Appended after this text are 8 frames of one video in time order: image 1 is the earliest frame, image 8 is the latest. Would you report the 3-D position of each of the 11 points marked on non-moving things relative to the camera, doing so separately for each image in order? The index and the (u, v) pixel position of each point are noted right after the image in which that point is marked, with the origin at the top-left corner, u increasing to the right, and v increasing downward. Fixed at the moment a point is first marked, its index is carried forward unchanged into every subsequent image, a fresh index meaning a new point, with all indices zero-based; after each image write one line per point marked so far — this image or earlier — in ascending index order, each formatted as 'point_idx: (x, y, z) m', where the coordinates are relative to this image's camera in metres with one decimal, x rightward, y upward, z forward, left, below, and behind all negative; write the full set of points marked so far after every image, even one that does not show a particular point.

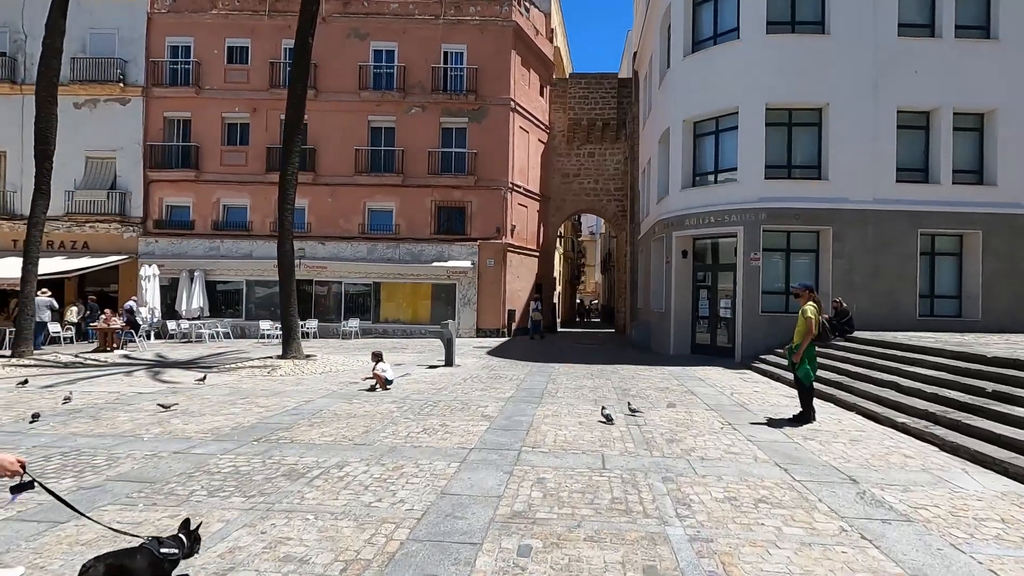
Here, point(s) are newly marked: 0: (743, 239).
0: (+6.7, +1.5, +15.6) m
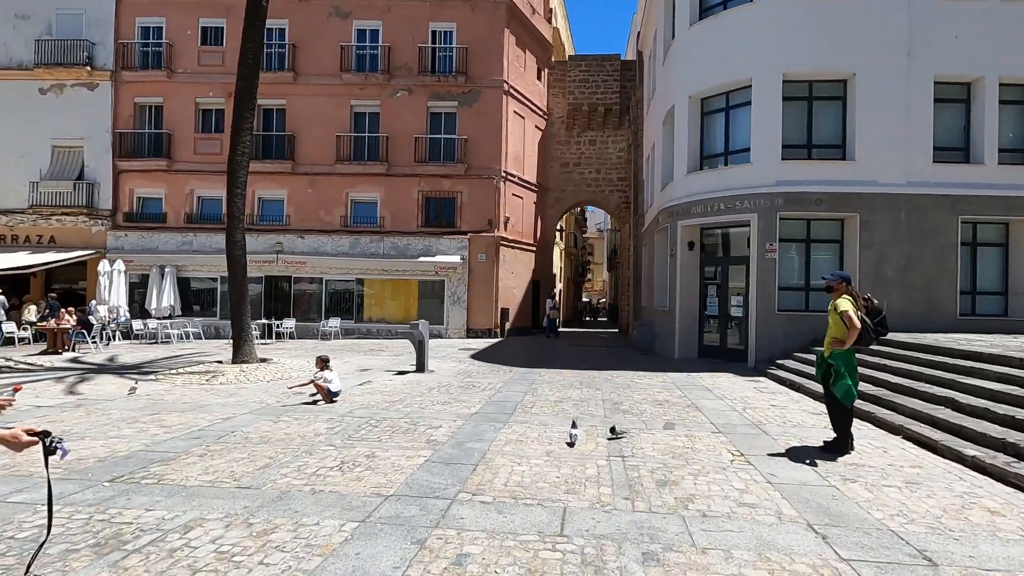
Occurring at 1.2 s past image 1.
0: (+6.3, +1.6, +13.8) m
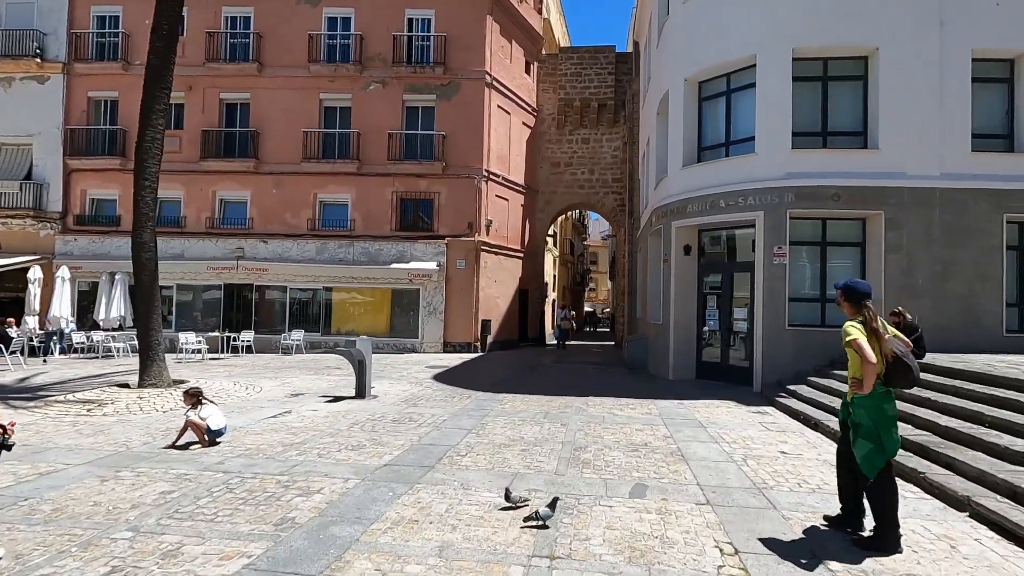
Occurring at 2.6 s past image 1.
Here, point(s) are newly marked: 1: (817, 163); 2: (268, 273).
0: (+5.5, +1.3, +11.8) m
1: (+6.6, +2.7, +11.6) m
2: (-9.0, +0.5, +19.6) m
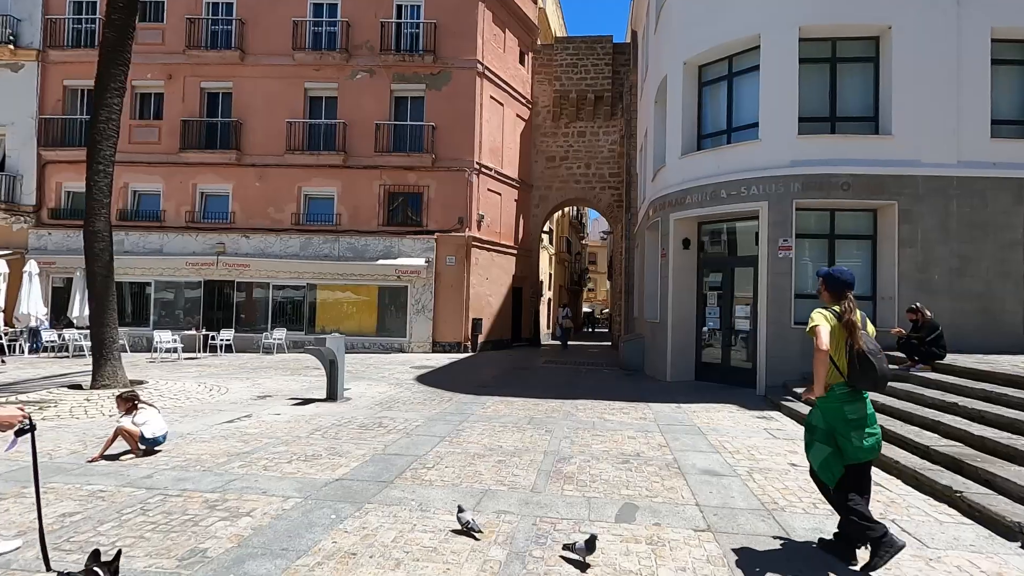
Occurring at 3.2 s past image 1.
0: (+5.2, +1.4, +11.0) m
1: (+6.3, +2.8, +10.8) m
2: (-9.2, +0.7, +18.8) m
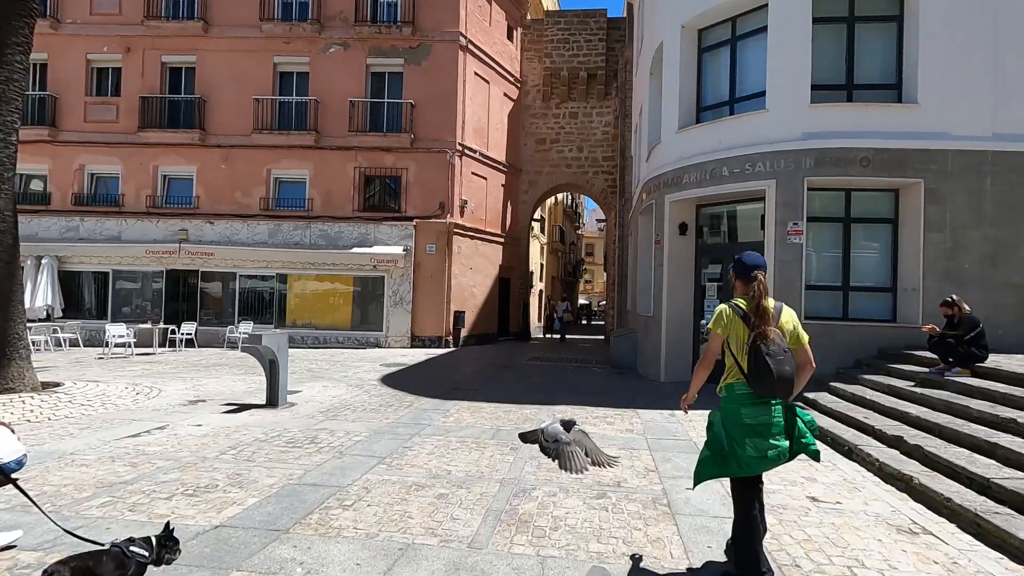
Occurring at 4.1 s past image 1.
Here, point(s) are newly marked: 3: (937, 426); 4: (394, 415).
0: (+4.7, +1.6, +9.7) m
1: (+5.9, +3.0, +9.5) m
2: (-9.7, +1.0, +17.5) m
3: (+4.6, -1.5, +5.8) m
4: (-1.7, -1.8, +7.7) m
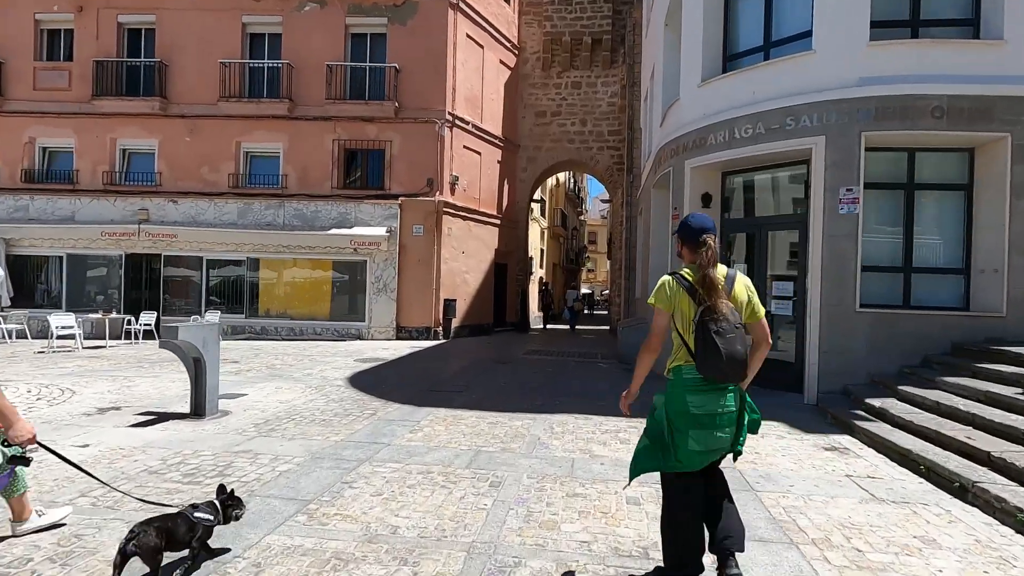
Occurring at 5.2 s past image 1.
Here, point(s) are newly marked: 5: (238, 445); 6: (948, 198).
0: (+4.6, +1.9, +7.9) m
1: (+5.7, +3.3, +7.7) m
2: (-9.9, +1.4, +15.8) m
3: (+4.4, -1.3, +4.1) m
4: (-1.9, -1.6, +6.1) m
5: (-2.8, -1.6, +5.5) m
6: (+6.6, +1.3, +8.1) m
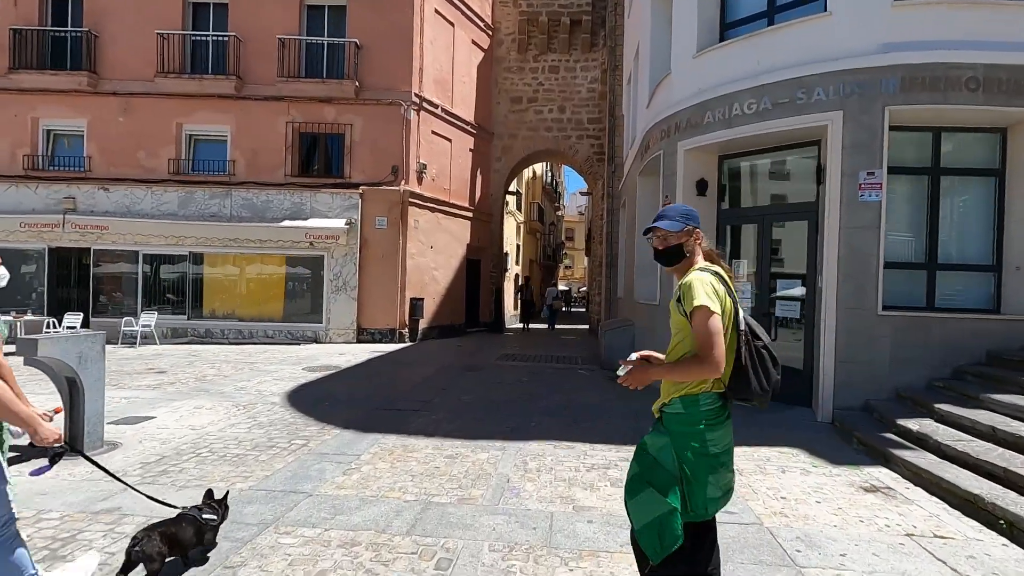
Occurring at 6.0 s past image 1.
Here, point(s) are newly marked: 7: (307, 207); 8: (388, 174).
0: (+4.2, +1.9, +6.8) m
1: (+5.3, +3.3, +6.6) m
2: (-10.6, +1.5, +14.1) m
3: (+4.2, -1.3, +3.0) m
4: (-2.2, -1.6, +4.7) m
5: (-3.1, -1.6, +4.1) m
6: (+6.2, +1.3, +7.1) m
7: (-5.5, +2.2, +14.4) m
8: (-3.4, +3.1, +14.7) m
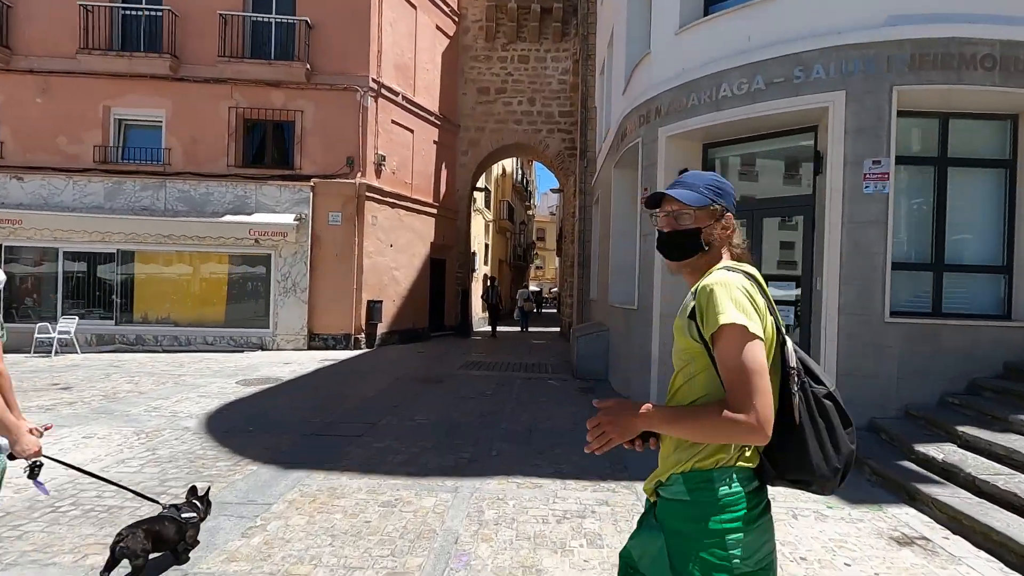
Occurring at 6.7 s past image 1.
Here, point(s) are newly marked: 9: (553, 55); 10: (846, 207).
0: (+3.7, +1.8, +6.0) m
1: (+4.8, +3.2, +5.9) m
2: (-11.4, +1.4, +12.5) m
3: (+3.9, -1.3, +2.2) m
4: (-2.5, -1.6, +3.6) m
5: (-3.4, -1.6, +2.9) m
6: (+5.7, +1.3, +6.4) m
7: (-6.4, +2.1, +13.1) m
8: (-4.3, +3.1, +13.5) m
9: (+1.4, +7.8, +18.0) m
10: (+3.7, +0.9, +6.0) m
